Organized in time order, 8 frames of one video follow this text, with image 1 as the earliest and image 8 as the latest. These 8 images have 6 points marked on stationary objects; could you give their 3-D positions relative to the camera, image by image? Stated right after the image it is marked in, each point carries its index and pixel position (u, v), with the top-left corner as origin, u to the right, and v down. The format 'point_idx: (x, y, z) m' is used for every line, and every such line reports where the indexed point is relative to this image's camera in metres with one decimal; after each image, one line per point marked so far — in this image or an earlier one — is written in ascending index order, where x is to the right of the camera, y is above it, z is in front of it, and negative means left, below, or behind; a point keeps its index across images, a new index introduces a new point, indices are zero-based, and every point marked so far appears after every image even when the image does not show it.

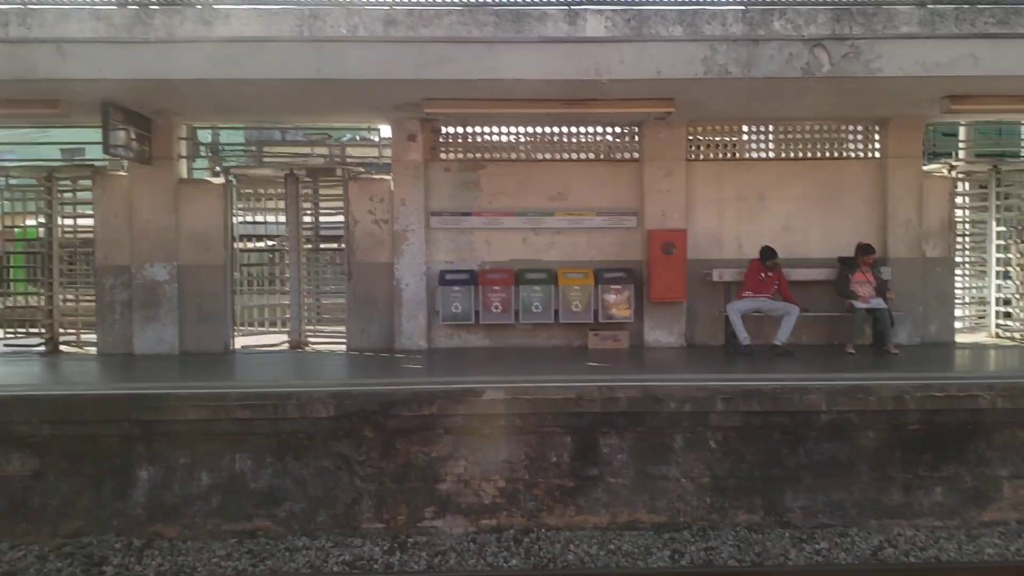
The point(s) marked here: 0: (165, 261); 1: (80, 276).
0: (-2.9, +0.2, +8.0) m
1: (-3.8, +0.1, +8.3) m
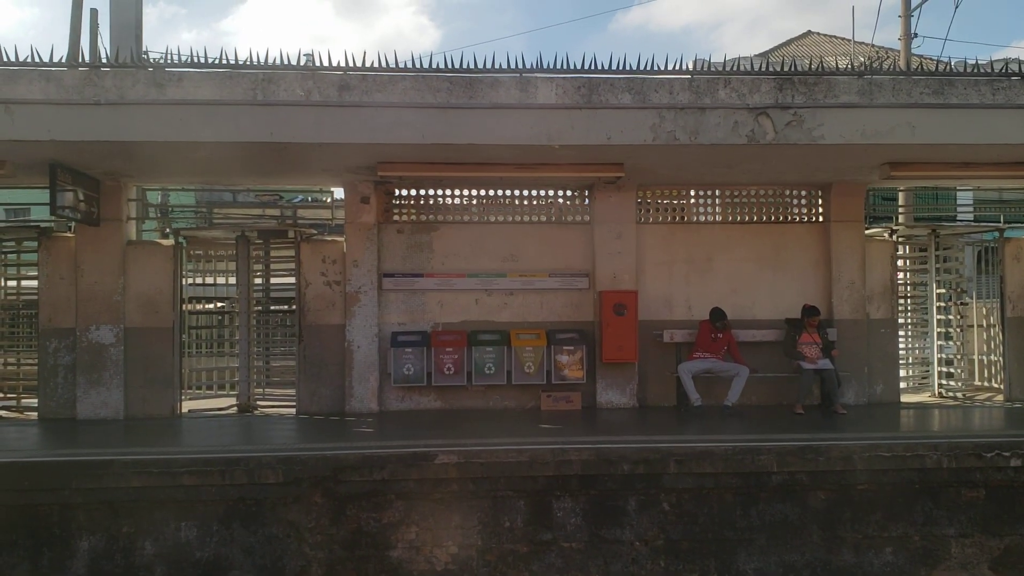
0: (-3.3, -0.3, +7.9) m
1: (-4.2, -0.4, +8.1) m
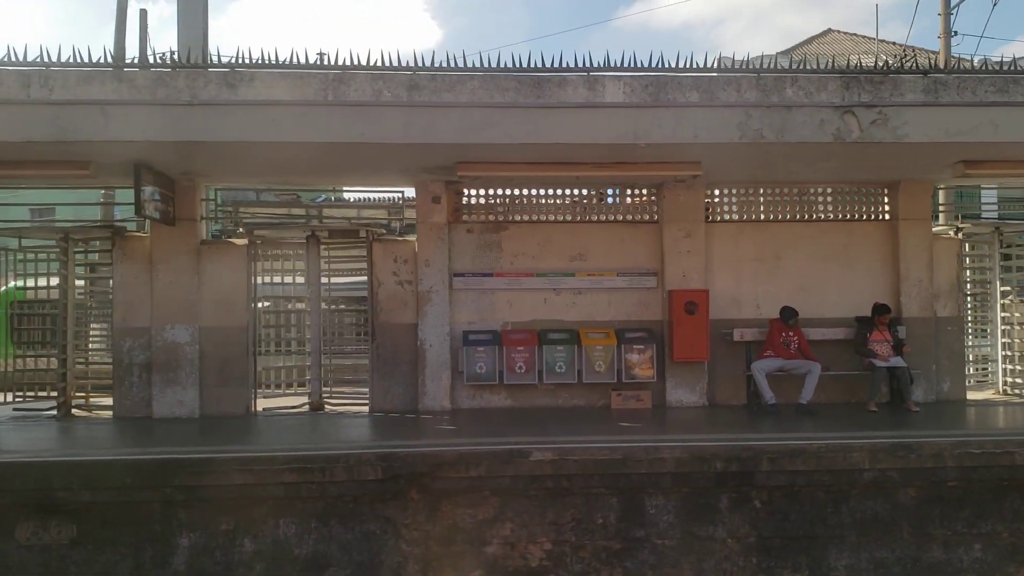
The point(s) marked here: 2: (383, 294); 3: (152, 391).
0: (-2.7, -0.3, +7.9) m
1: (-3.6, -0.4, +8.2) m
2: (-1.1, 0.0, +8.2) m
3: (-2.9, -0.8, +7.9) m
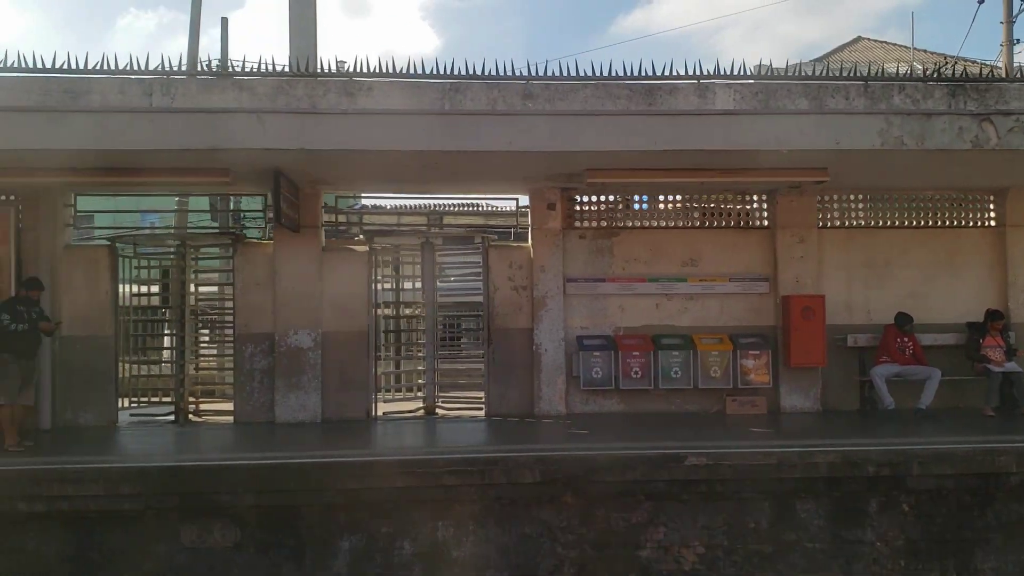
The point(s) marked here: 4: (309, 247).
0: (-1.7, -0.3, +8.0) m
1: (-2.6, -0.5, +8.3) m
2: (-0.1, -0.1, +8.3) m
3: (-2.0, -0.9, +8.0) m
4: (-1.7, +0.3, +8.0) m
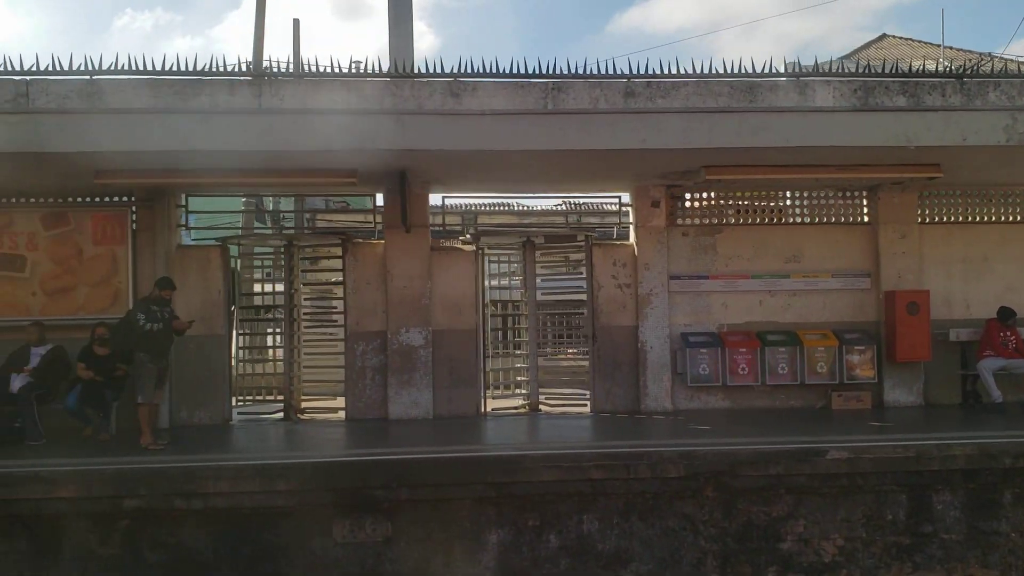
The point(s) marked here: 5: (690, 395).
0: (-0.8, -0.3, +8.1) m
1: (-1.7, -0.5, +8.3) m
2: (+0.8, -0.1, +8.3) m
3: (-1.0, -0.9, +8.0) m
4: (-0.8, +0.4, +8.1) m
5: (+1.5, -0.9, +8.4) m
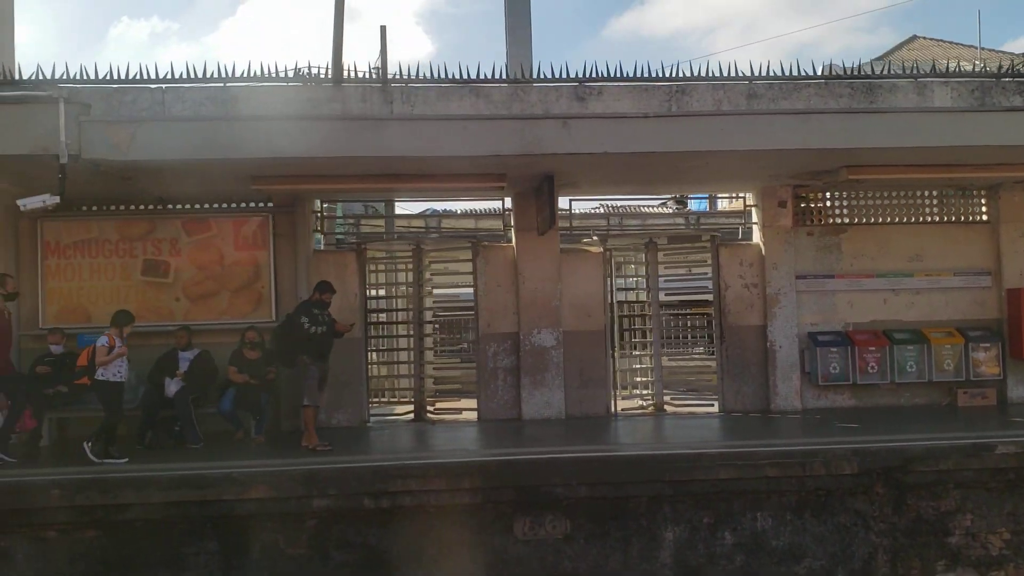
0: (+0.3, -0.3, +8.2) m
1: (-0.6, -0.5, +8.4) m
2: (+1.9, -0.1, +8.4) m
3: (+0.1, -0.9, +8.1) m
4: (+0.3, +0.3, +8.2) m
5: (+2.7, -0.9, +8.5) m
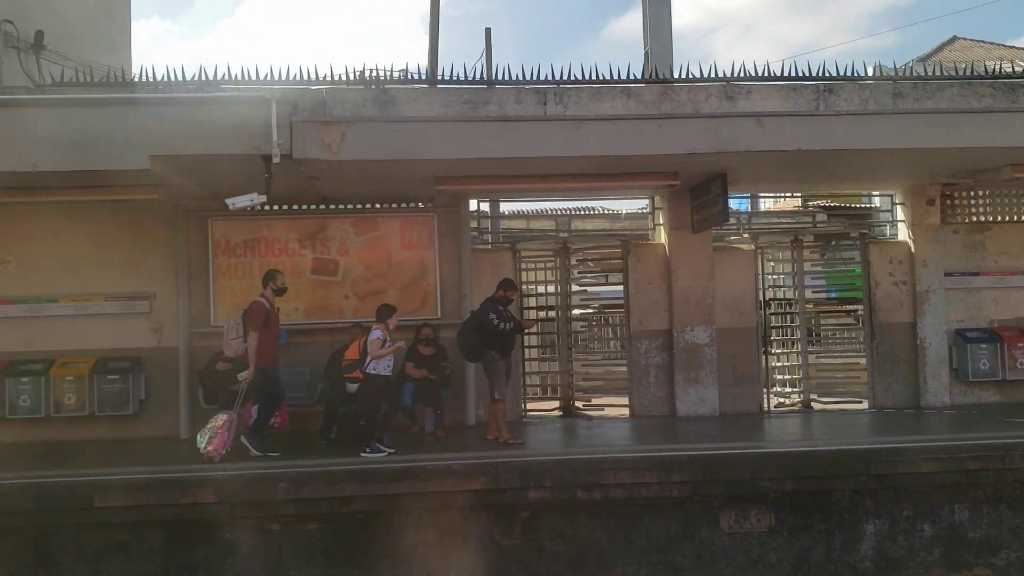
0: (+1.7, -0.3, +8.3) m
1: (+0.8, -0.5, +8.5) m
2: (+3.2, -0.1, +8.5) m
3: (+1.4, -0.9, +8.2) m
4: (+1.6, +0.4, +8.3) m
5: (+4.0, -0.9, +8.6) m
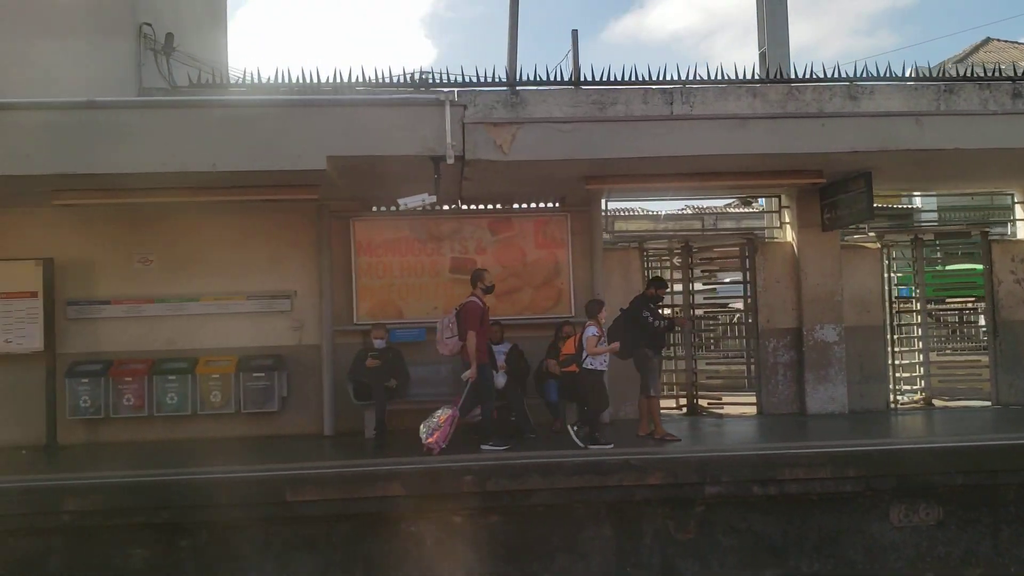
0: (+2.8, -0.3, +8.3) m
1: (+1.9, -0.5, +8.6) m
2: (+4.3, 0.0, +8.6) m
3: (+2.5, -0.9, +8.3) m
4: (+2.7, +0.4, +8.4) m
5: (+5.1, -0.9, +8.7) m
